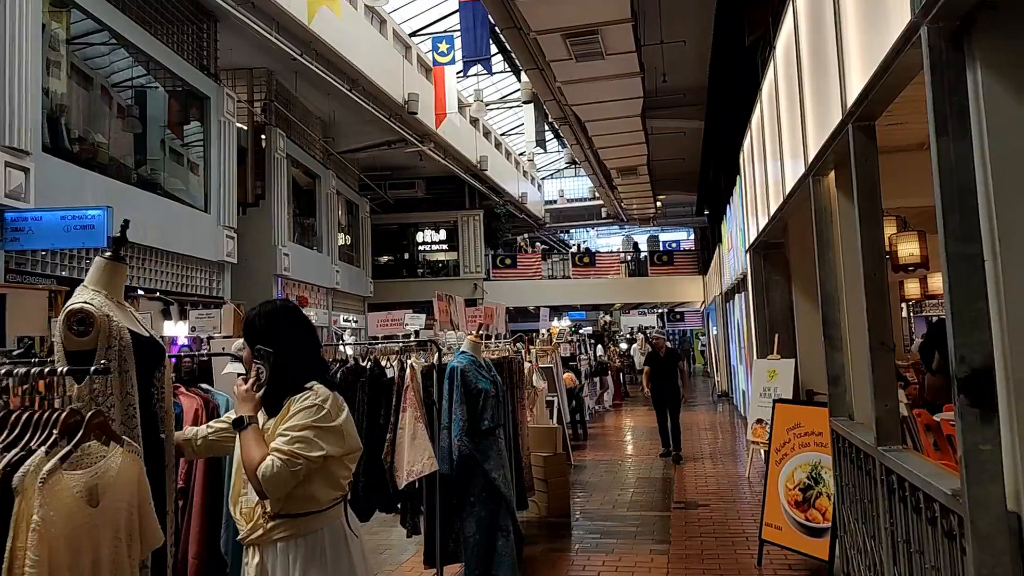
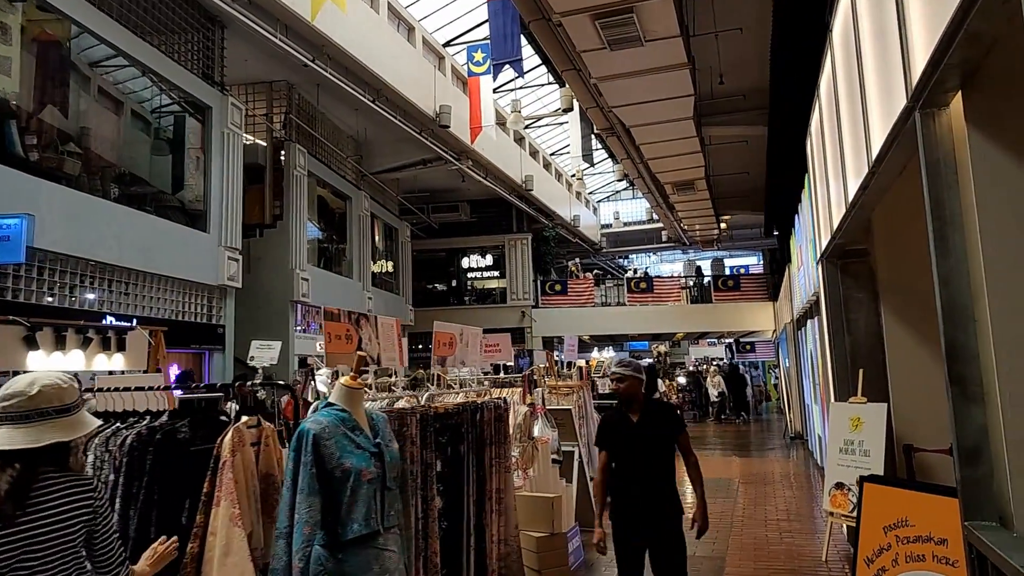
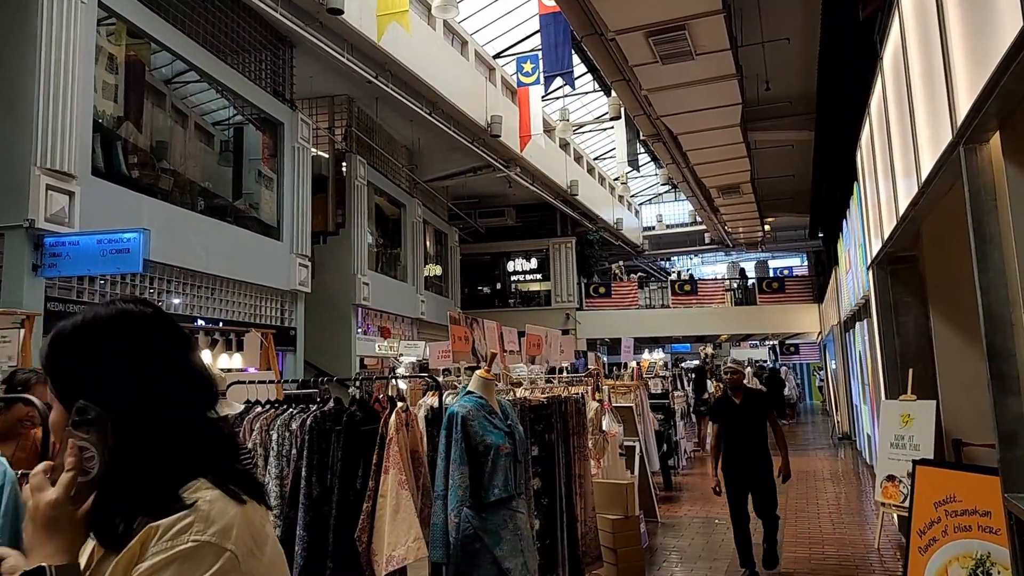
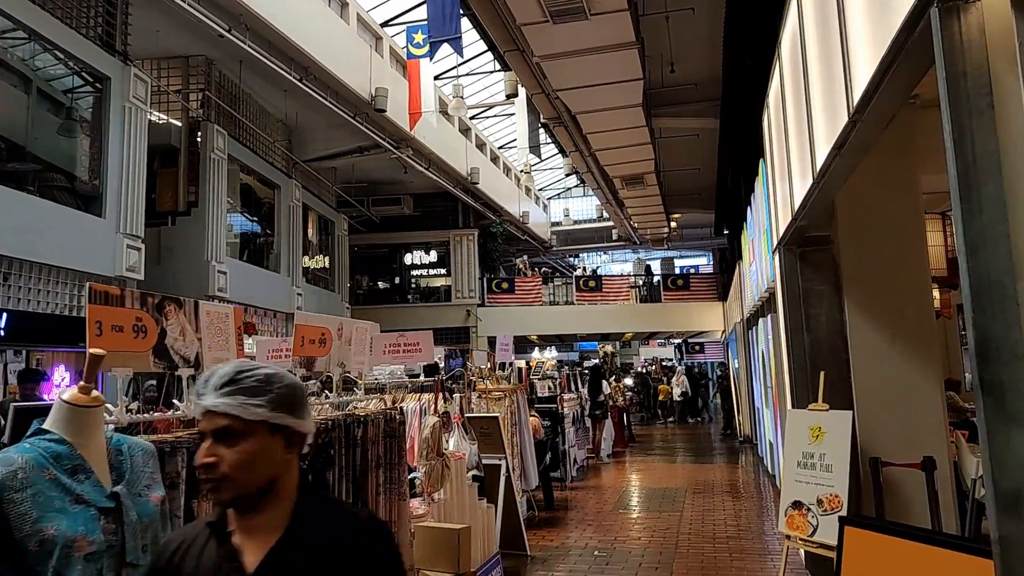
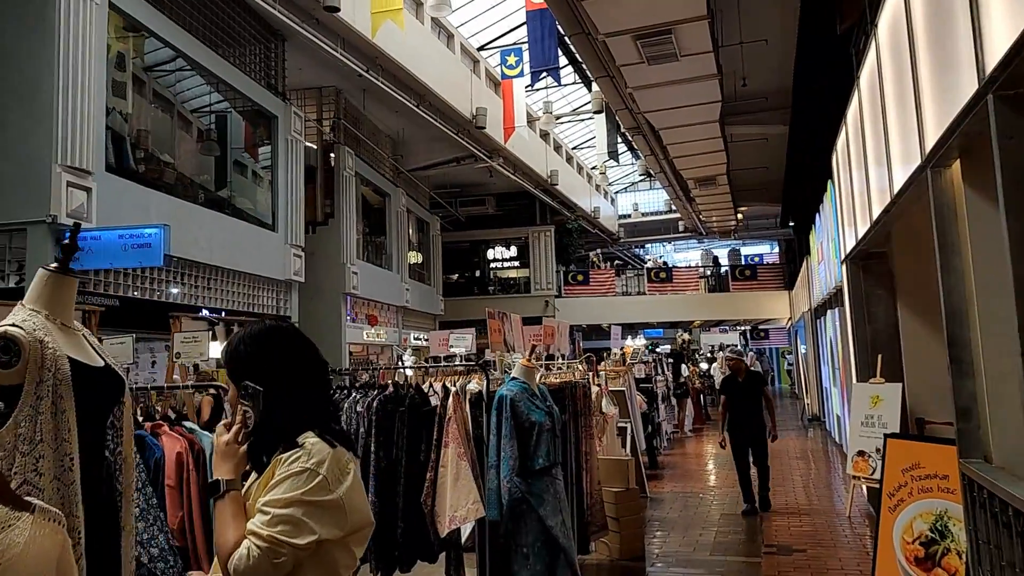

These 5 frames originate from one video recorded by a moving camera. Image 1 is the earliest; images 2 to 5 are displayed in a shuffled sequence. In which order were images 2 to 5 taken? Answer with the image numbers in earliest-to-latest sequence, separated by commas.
5, 3, 2, 4
